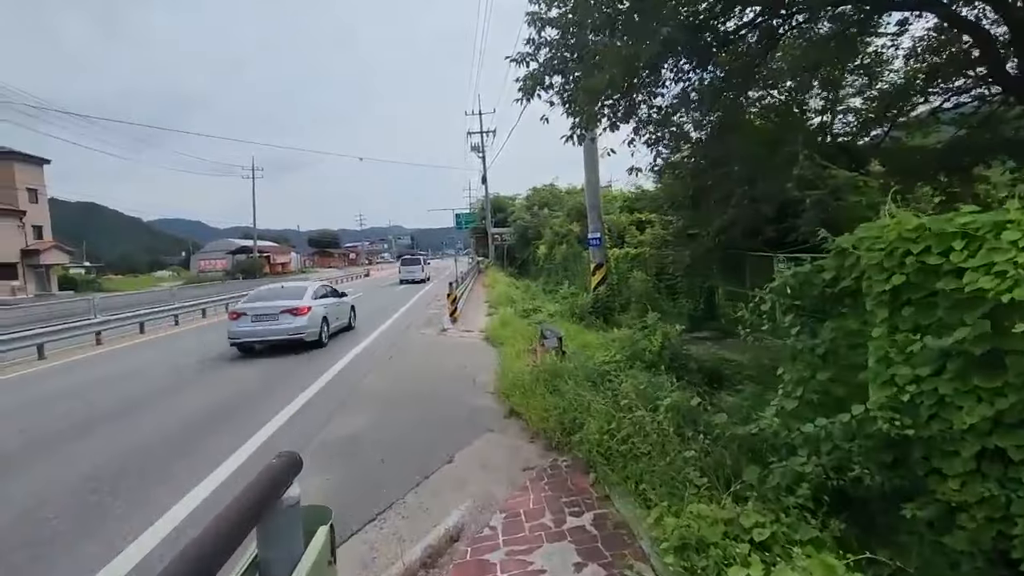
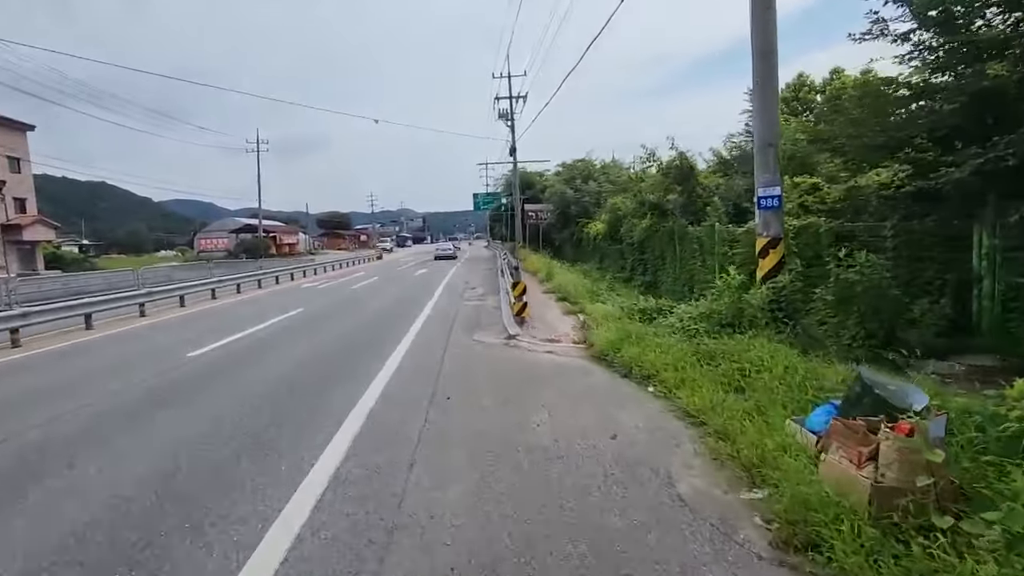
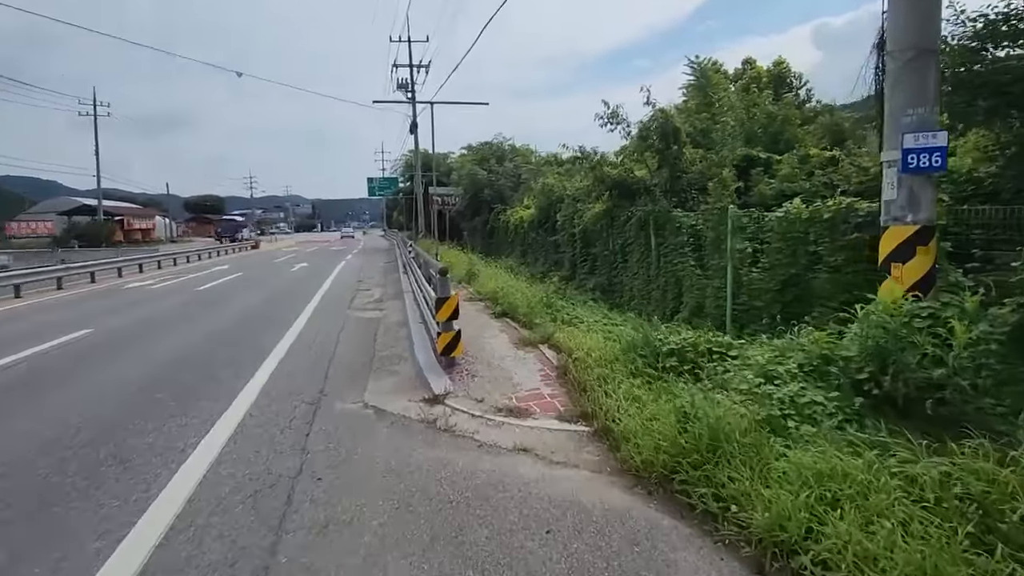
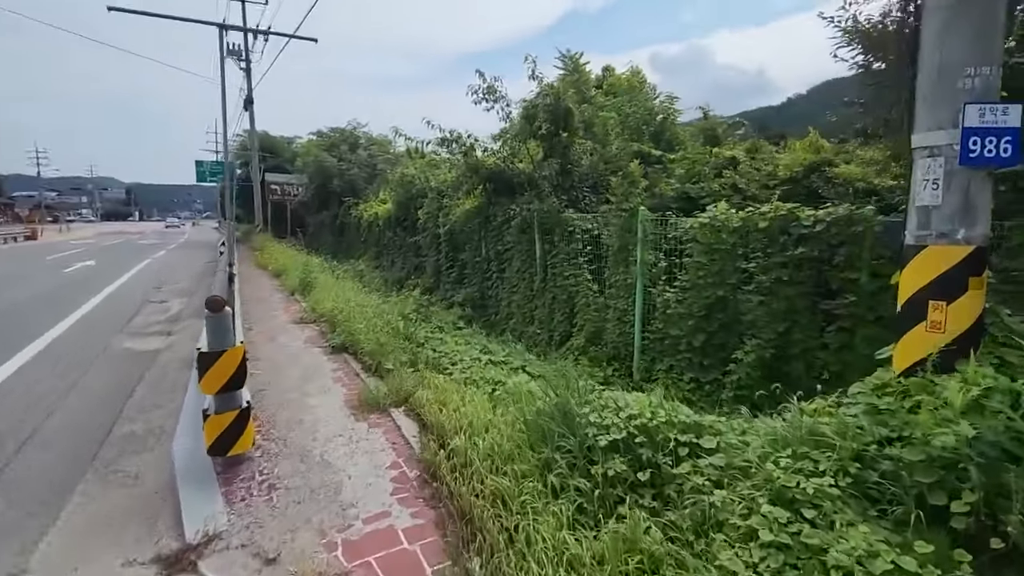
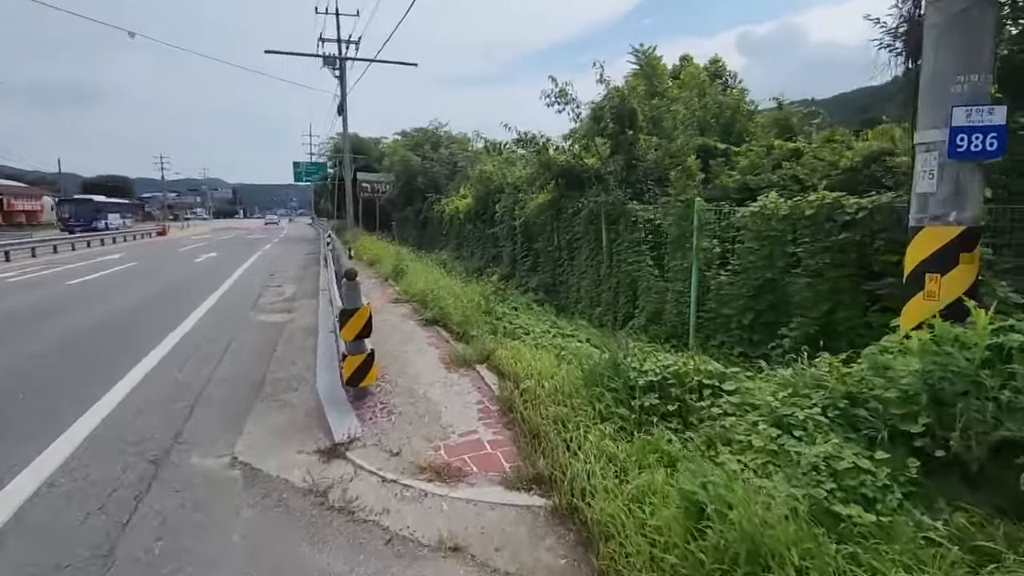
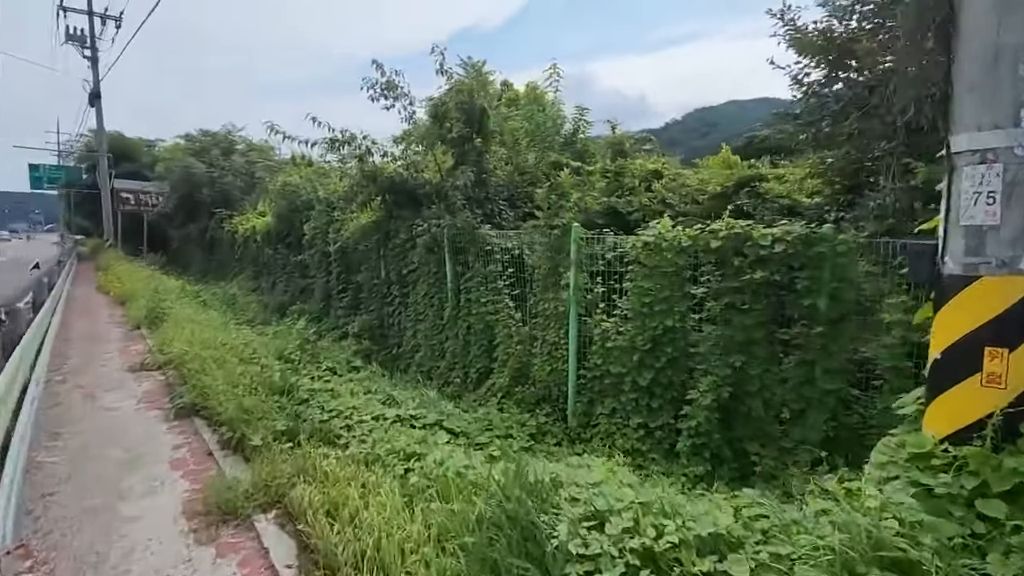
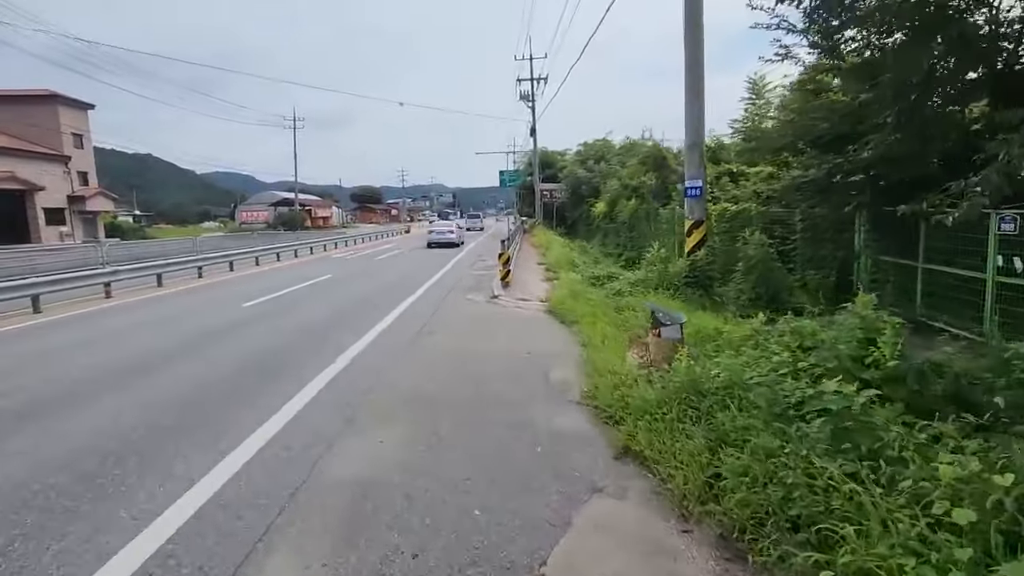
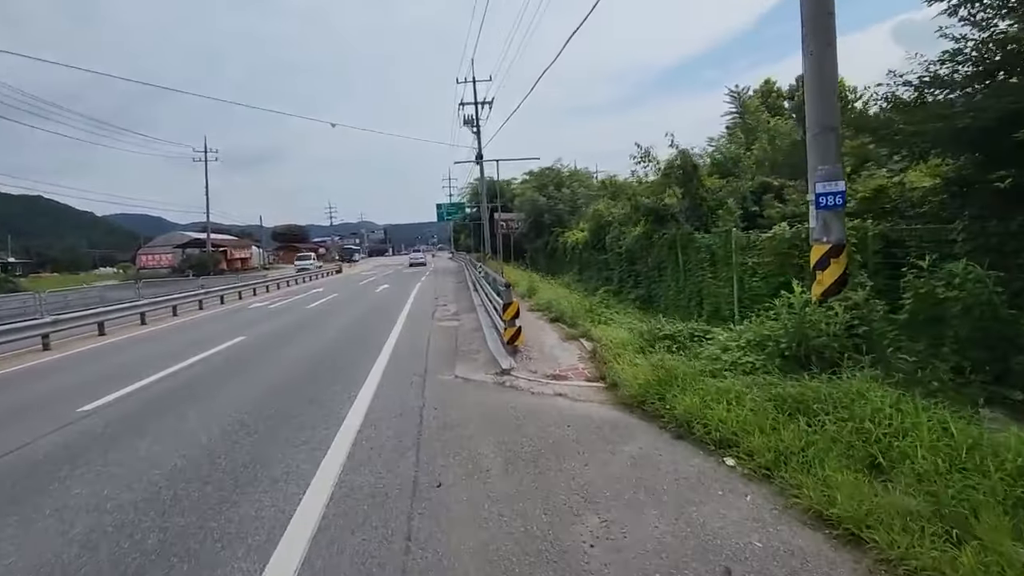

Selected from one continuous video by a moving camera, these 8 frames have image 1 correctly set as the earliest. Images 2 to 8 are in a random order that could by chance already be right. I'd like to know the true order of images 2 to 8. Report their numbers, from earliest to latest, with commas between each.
7, 2, 8, 3, 5, 4, 6
